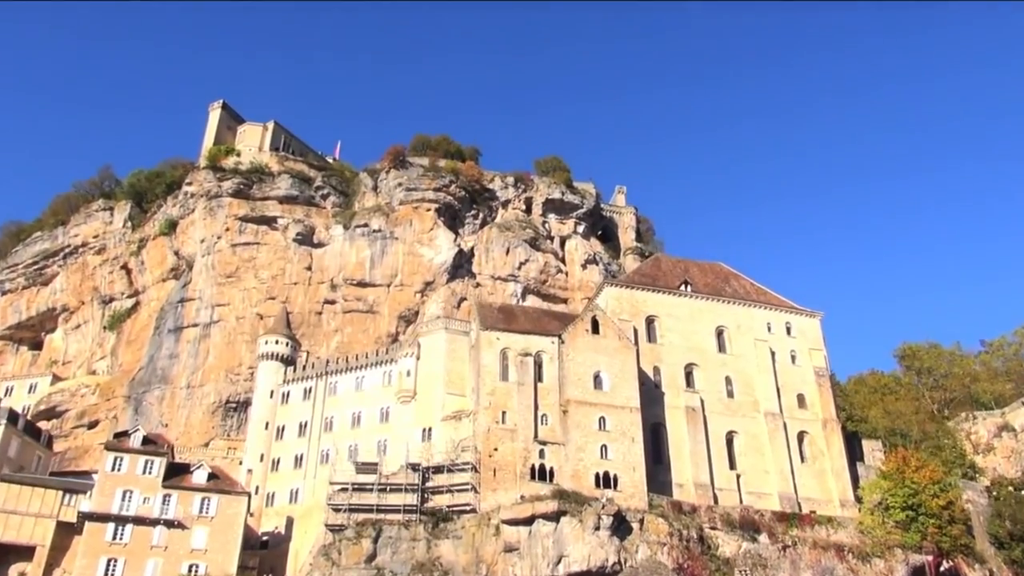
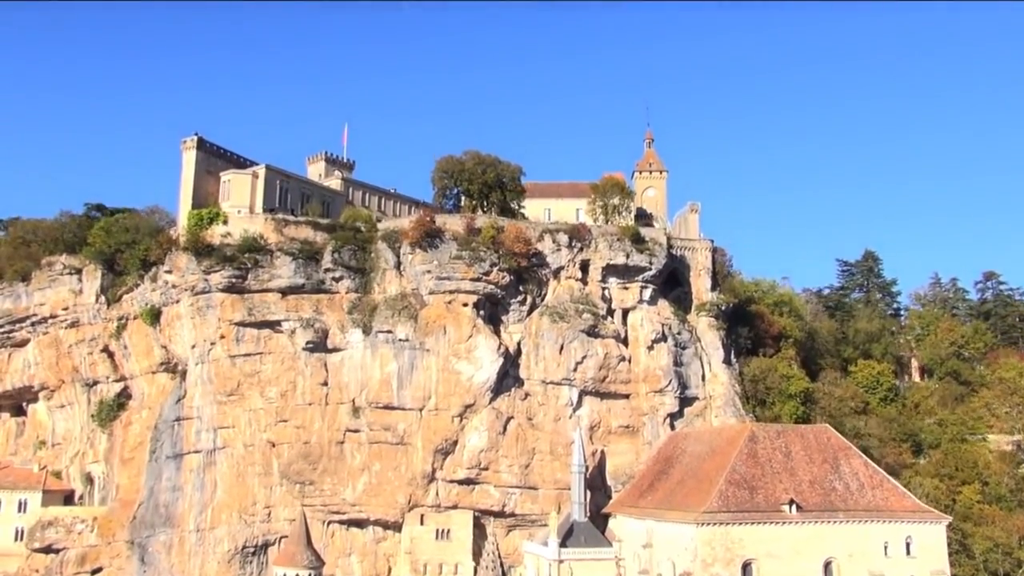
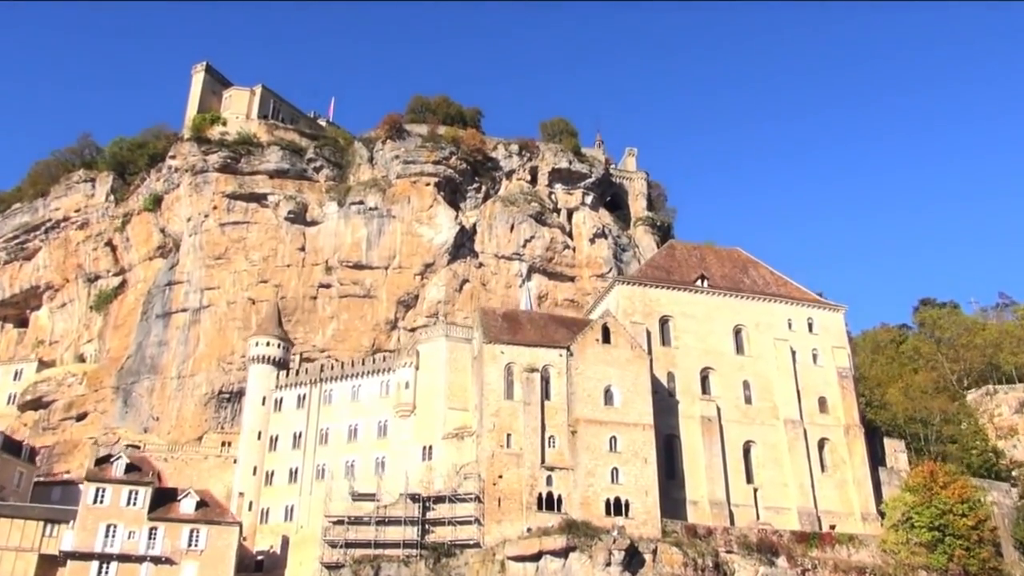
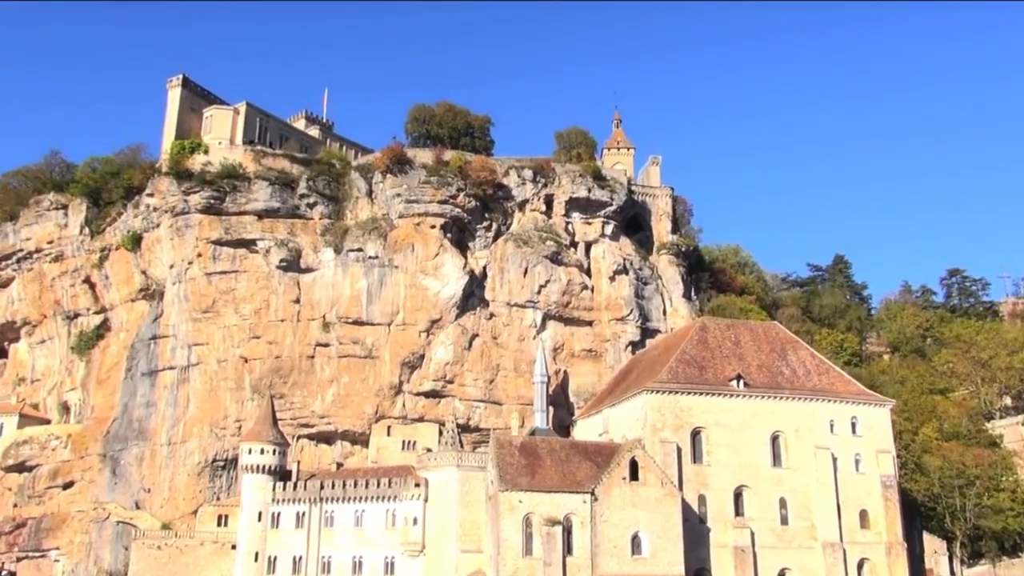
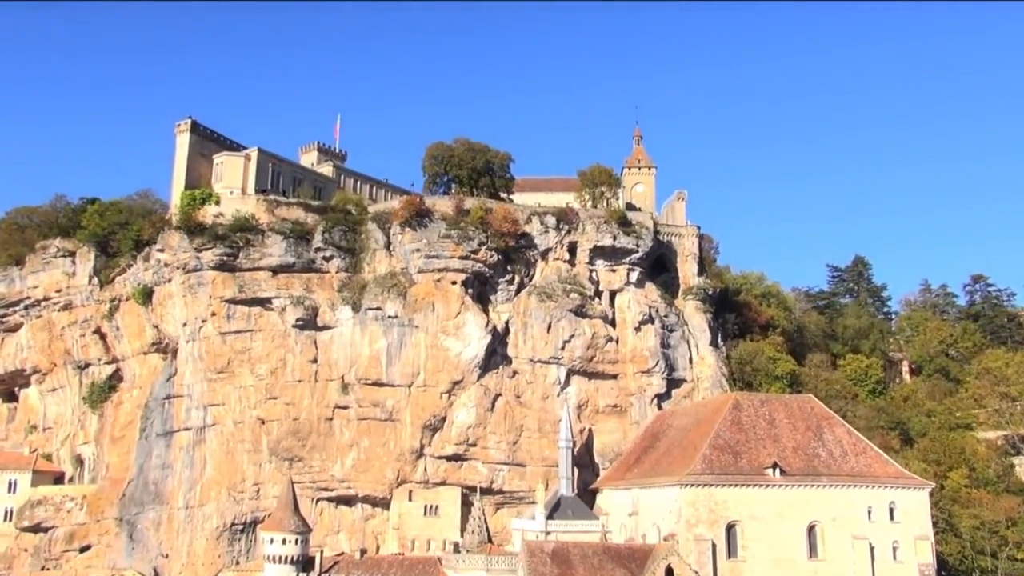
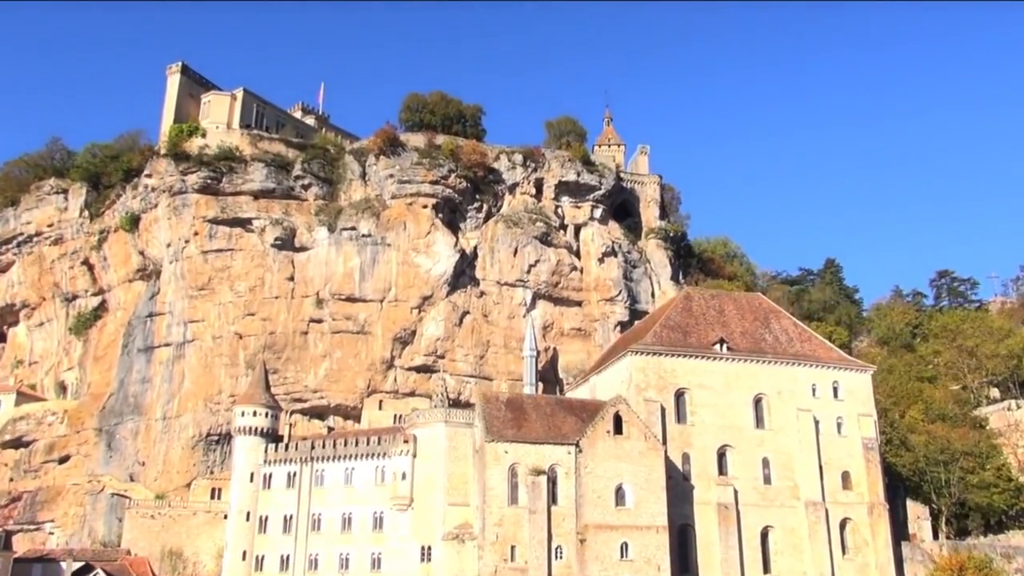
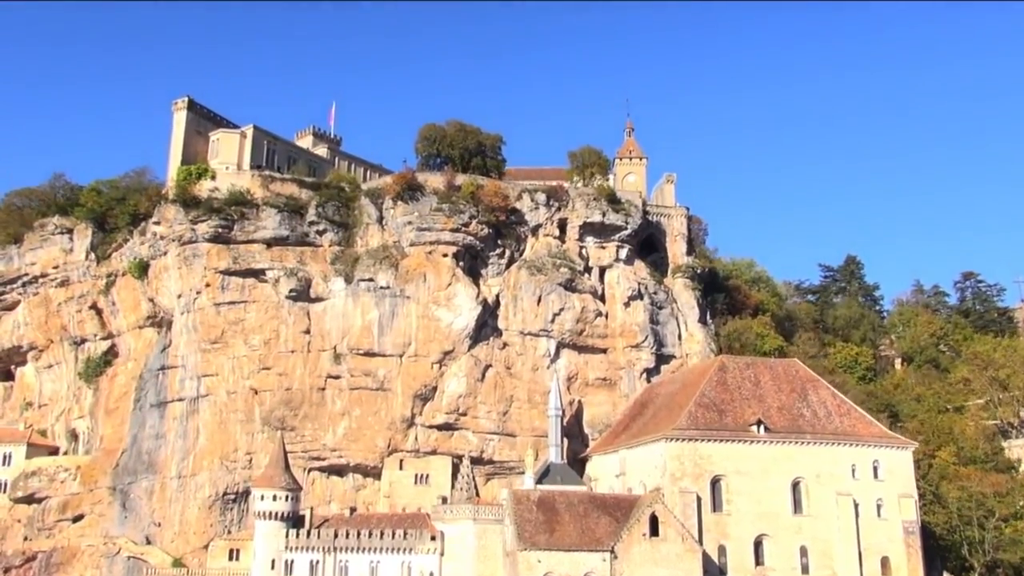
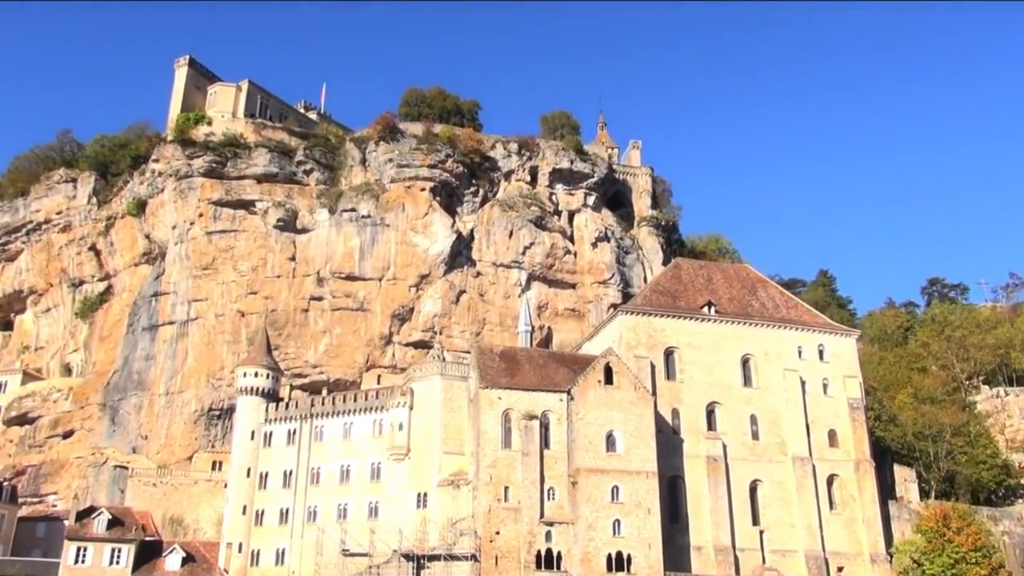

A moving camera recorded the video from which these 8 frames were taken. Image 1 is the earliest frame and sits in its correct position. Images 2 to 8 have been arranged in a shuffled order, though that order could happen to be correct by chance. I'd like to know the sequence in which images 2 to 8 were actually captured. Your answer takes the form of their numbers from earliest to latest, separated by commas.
3, 8, 6, 4, 7, 5, 2
